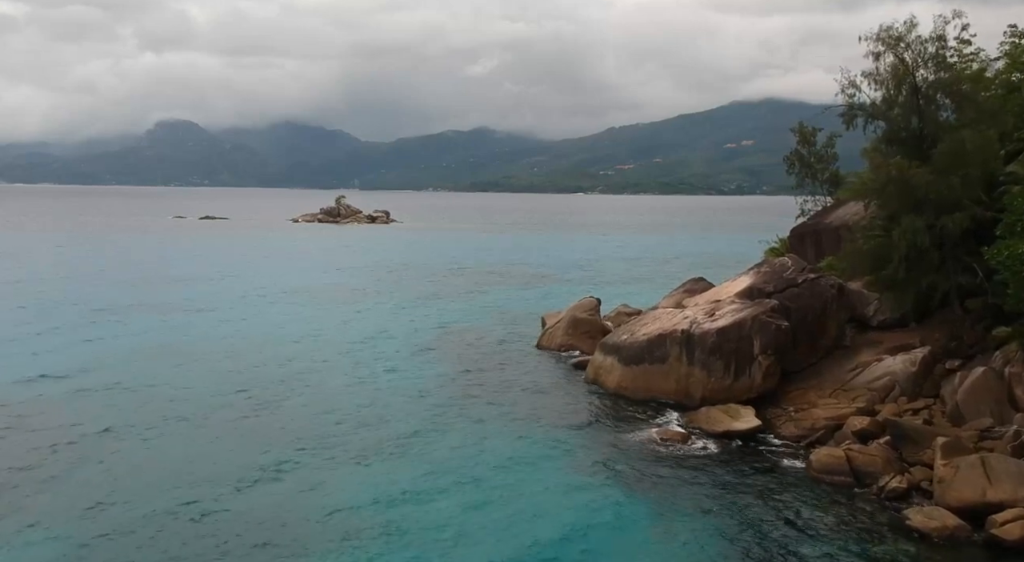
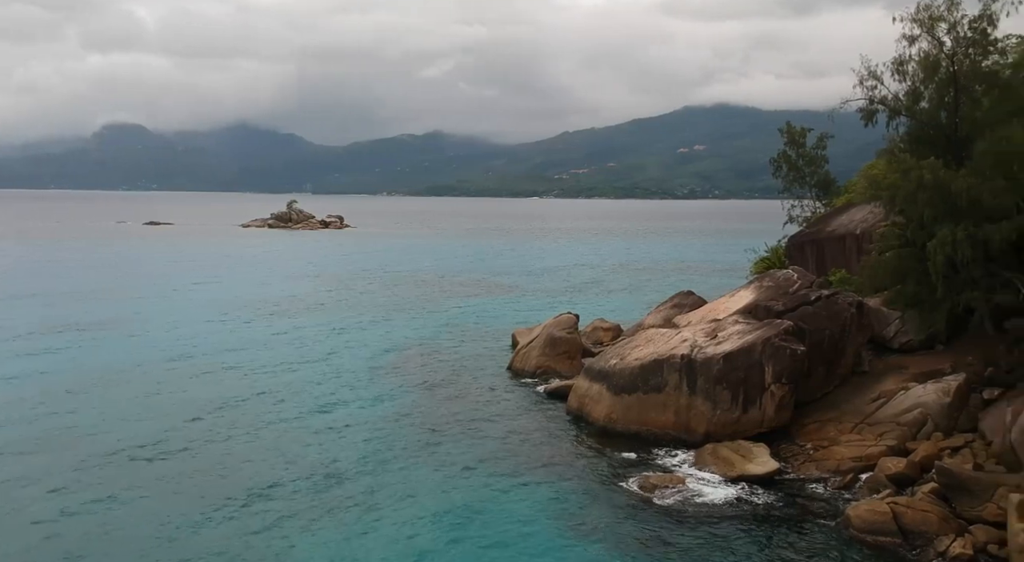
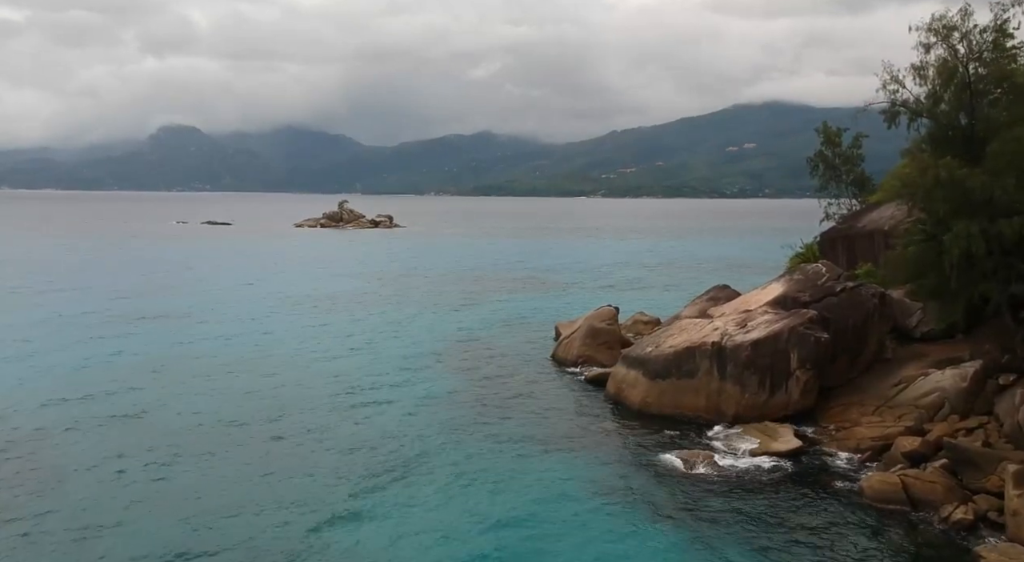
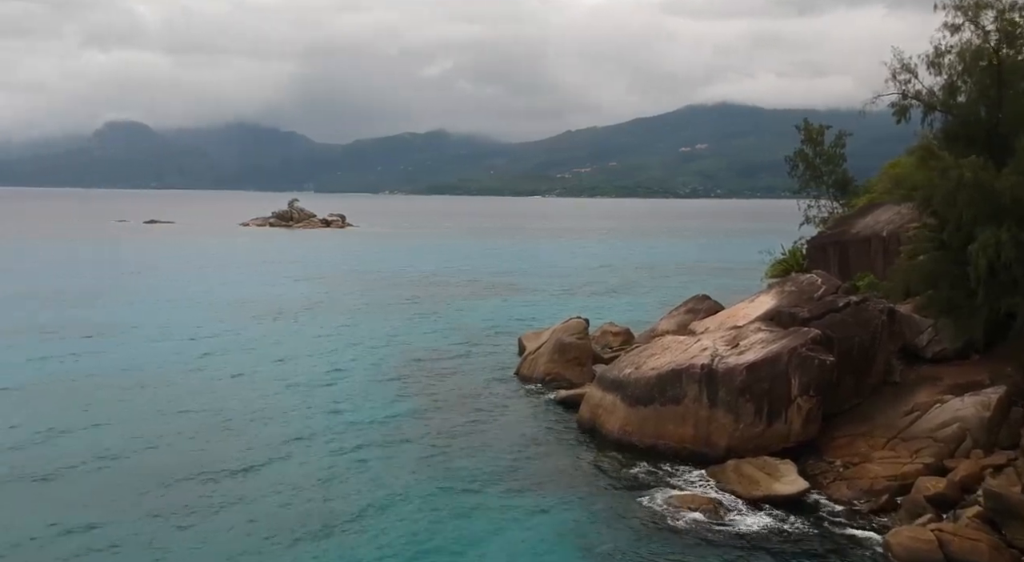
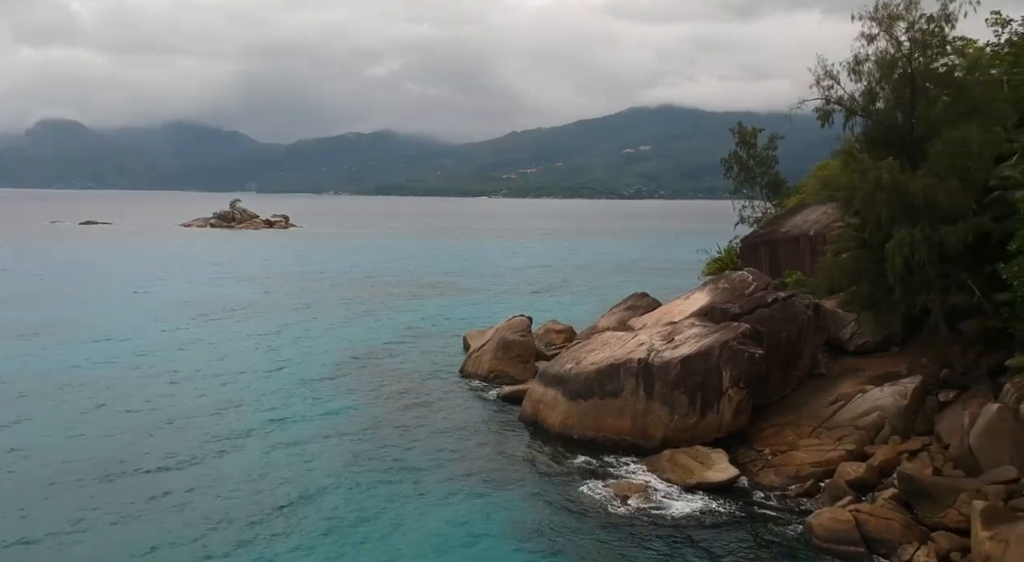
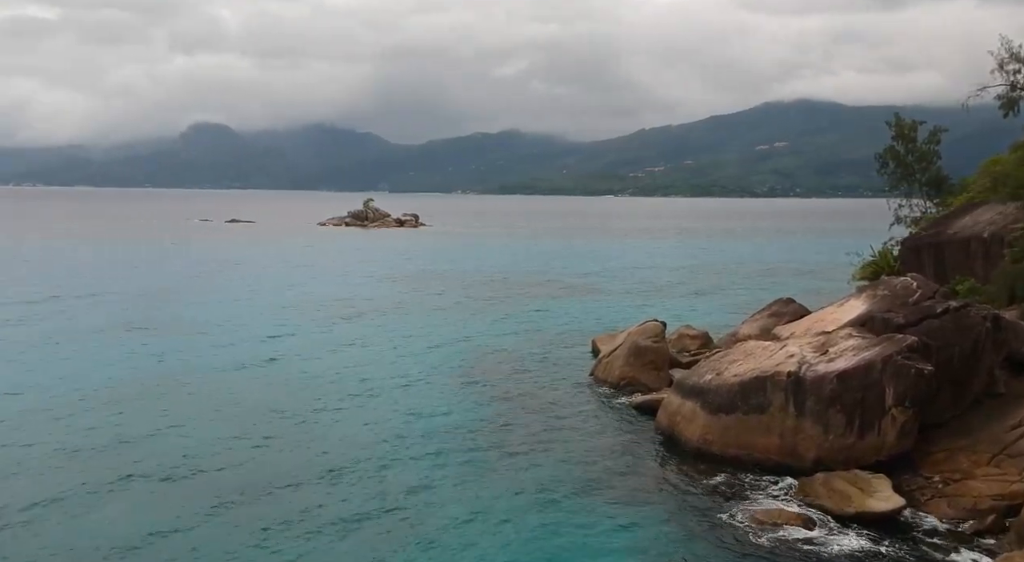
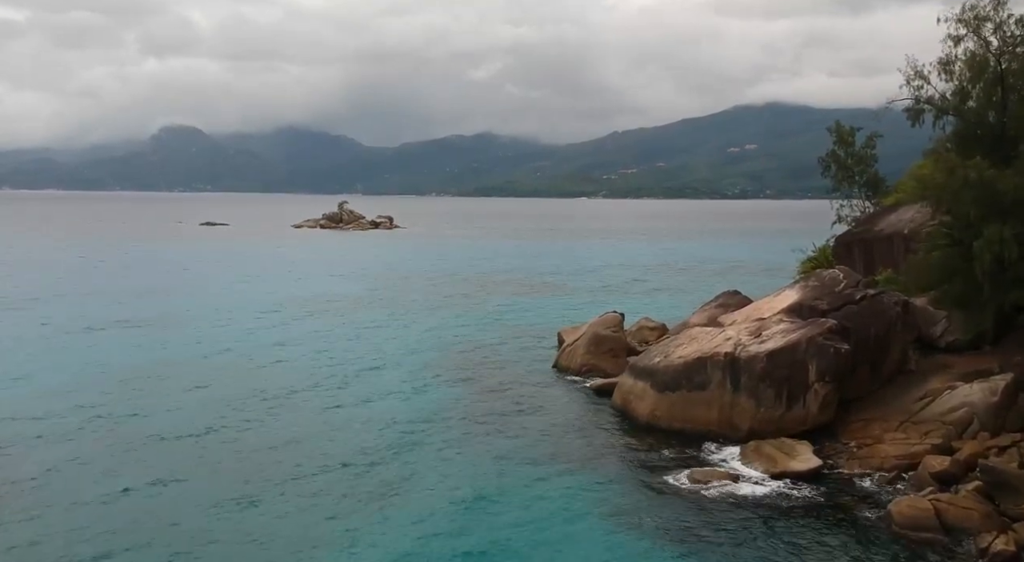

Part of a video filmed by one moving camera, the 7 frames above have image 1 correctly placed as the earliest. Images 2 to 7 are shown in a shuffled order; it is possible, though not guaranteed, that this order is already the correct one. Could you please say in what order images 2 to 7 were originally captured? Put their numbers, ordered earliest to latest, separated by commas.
3, 7, 2, 5, 4, 6
